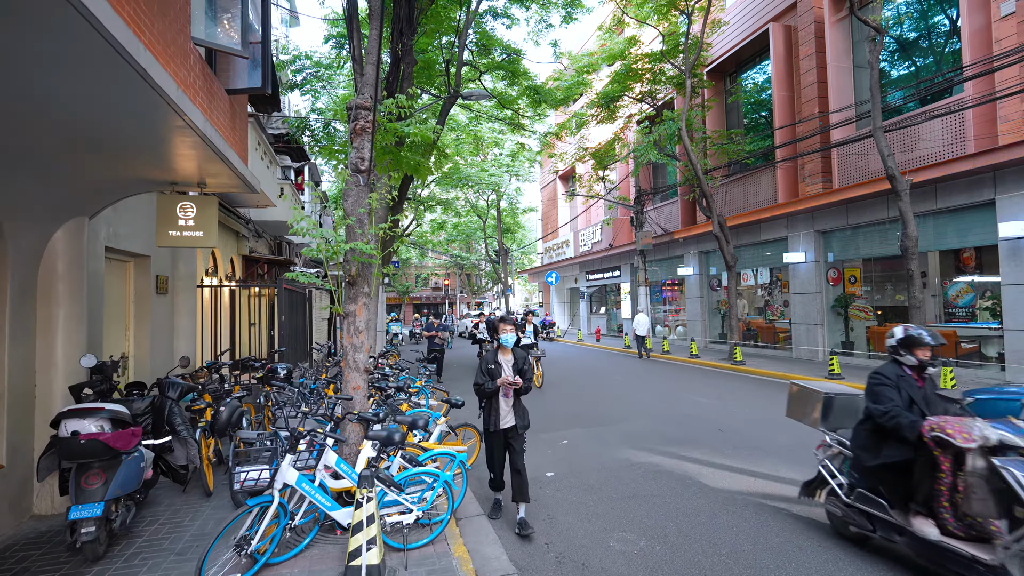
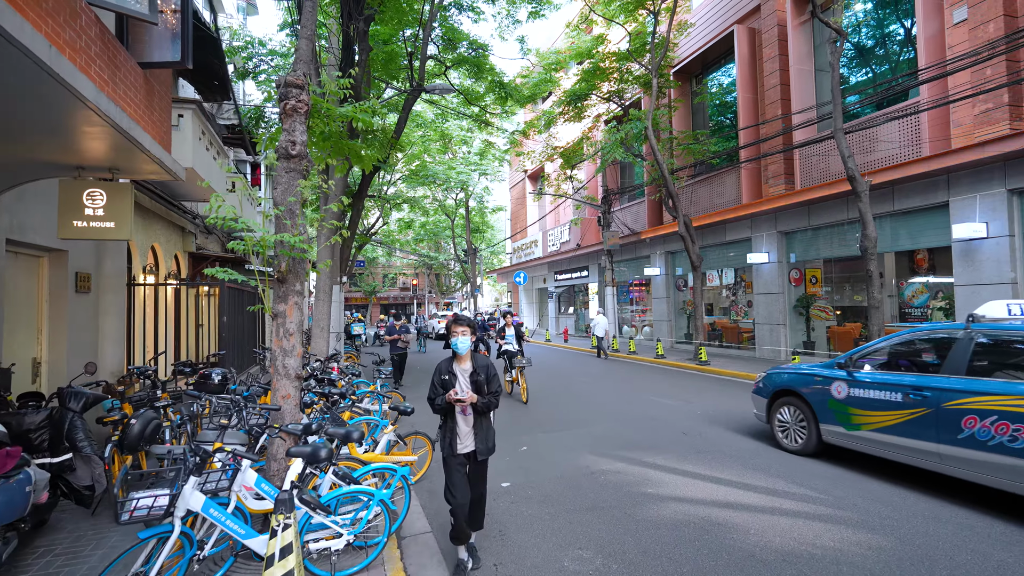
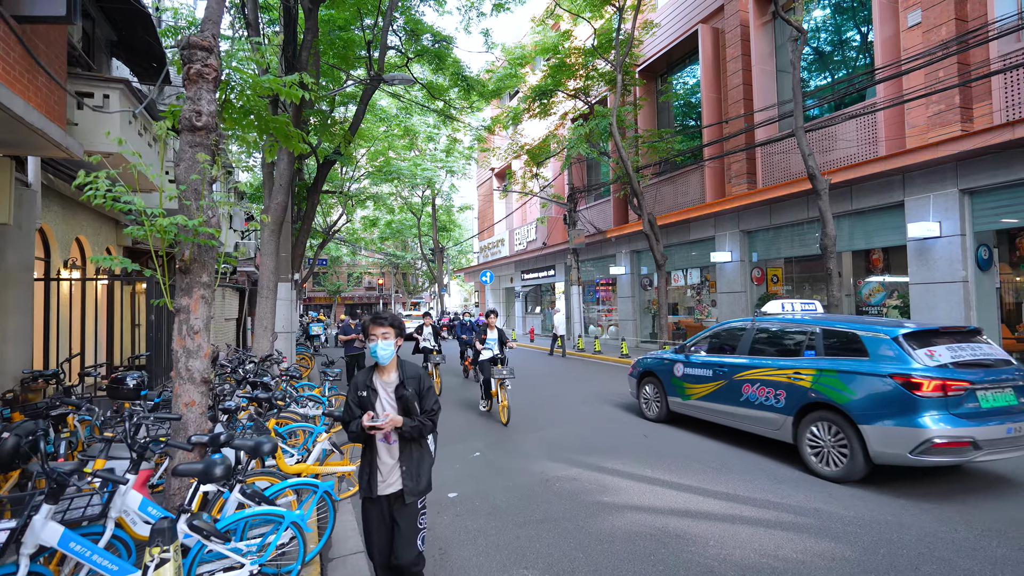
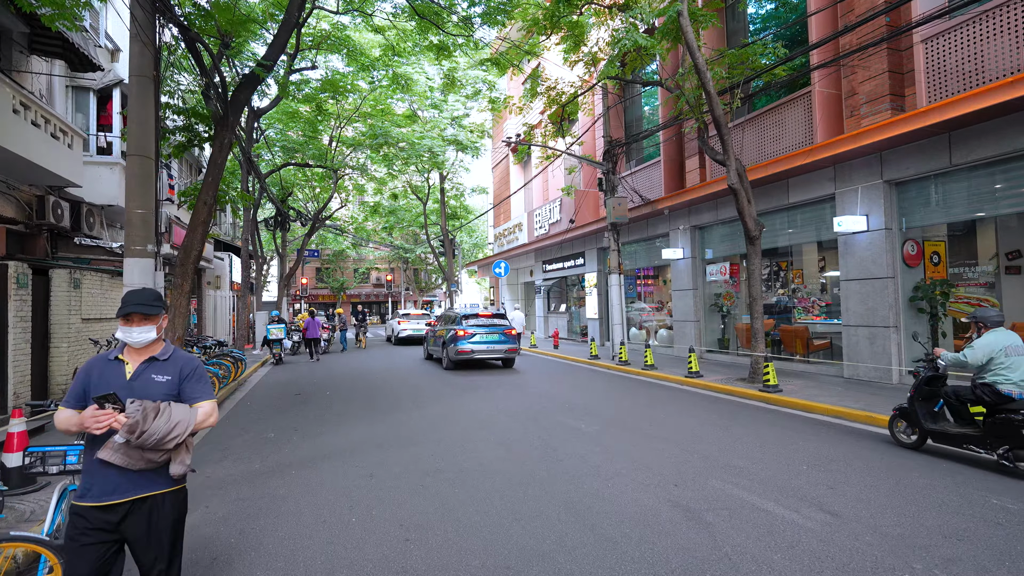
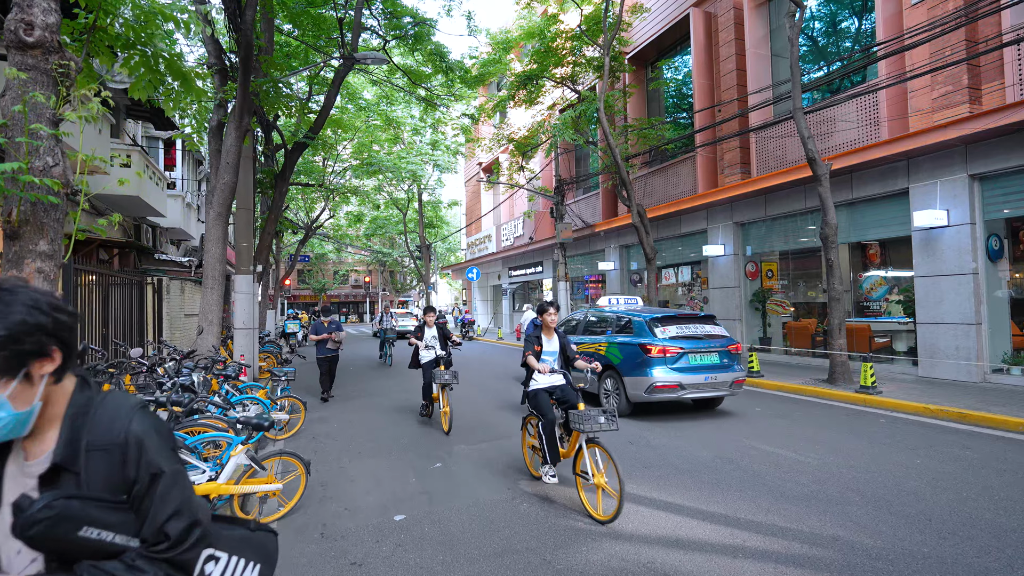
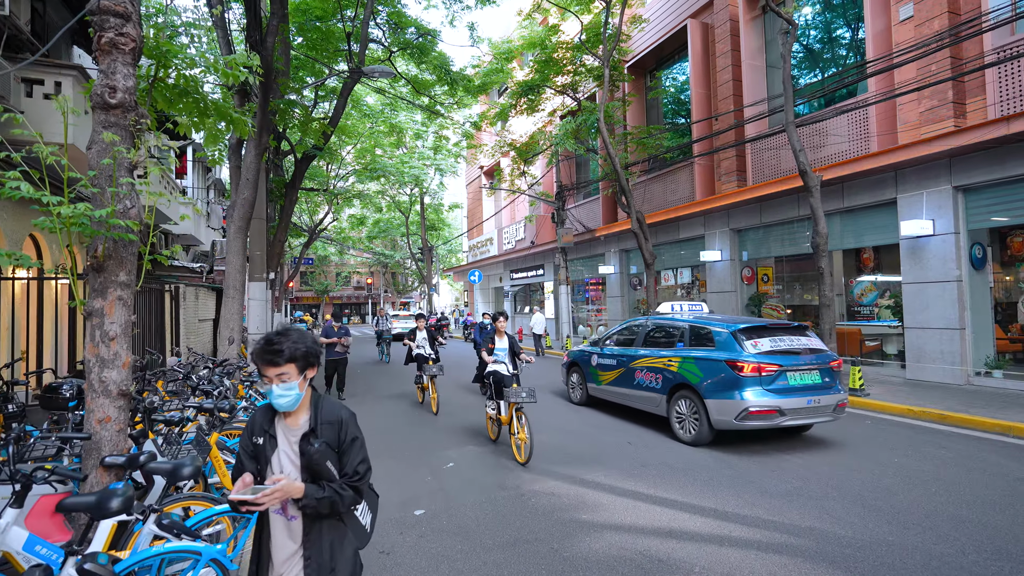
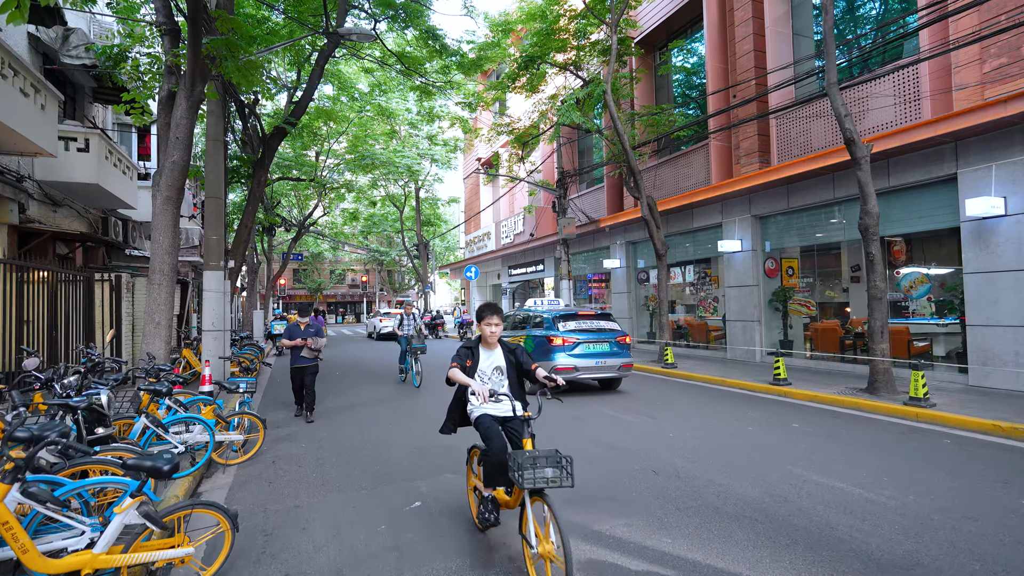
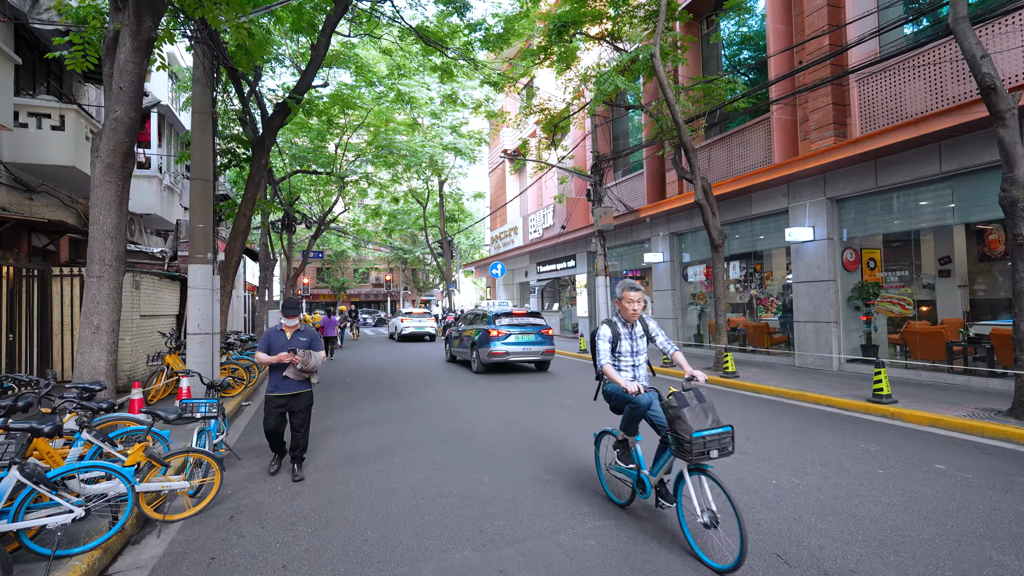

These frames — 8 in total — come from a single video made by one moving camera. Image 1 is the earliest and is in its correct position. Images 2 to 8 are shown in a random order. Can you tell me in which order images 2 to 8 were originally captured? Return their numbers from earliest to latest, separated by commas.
2, 3, 6, 5, 7, 8, 4
